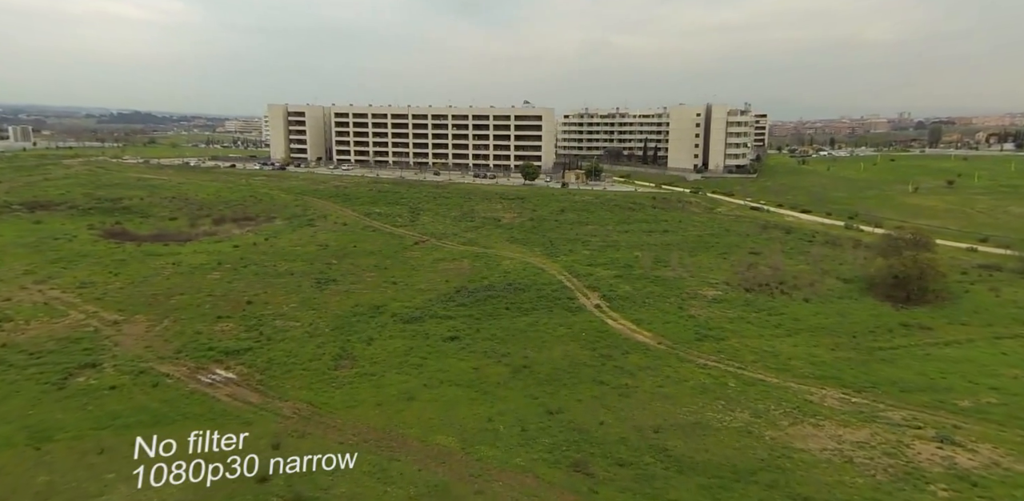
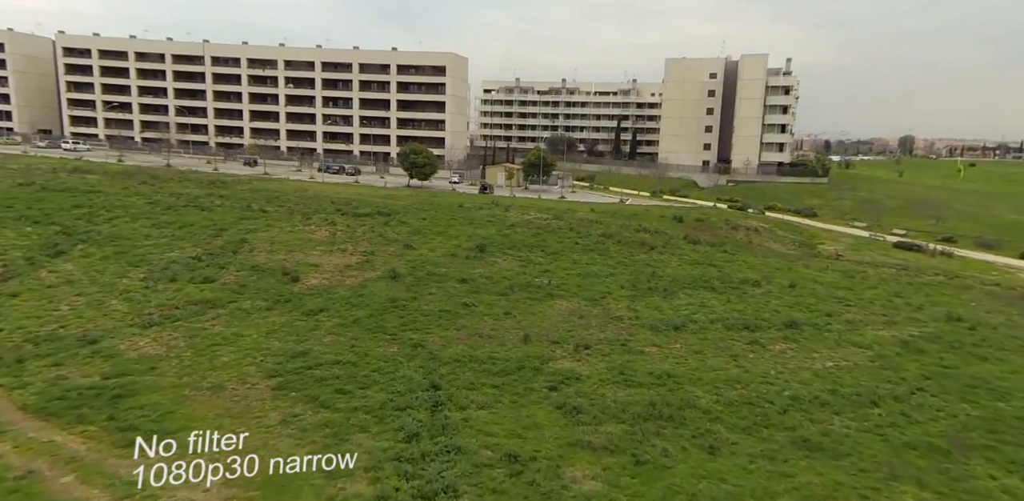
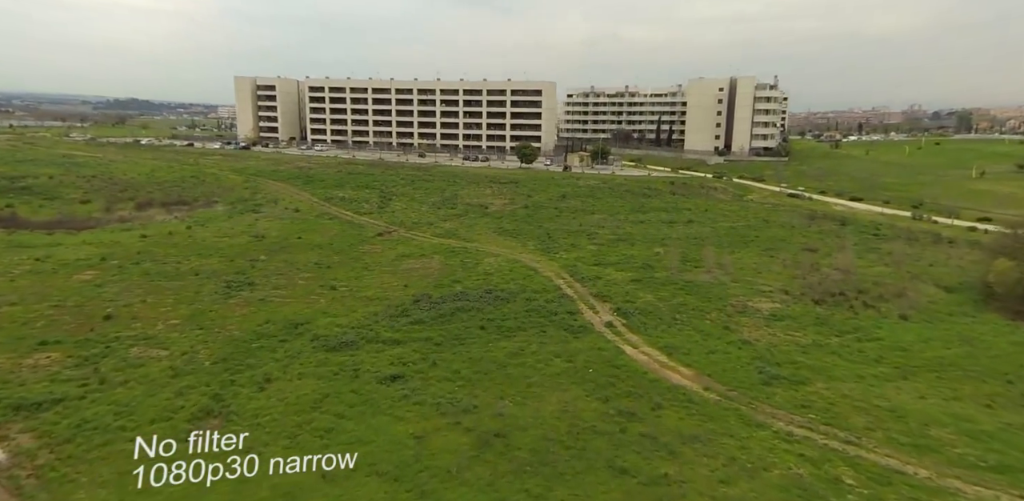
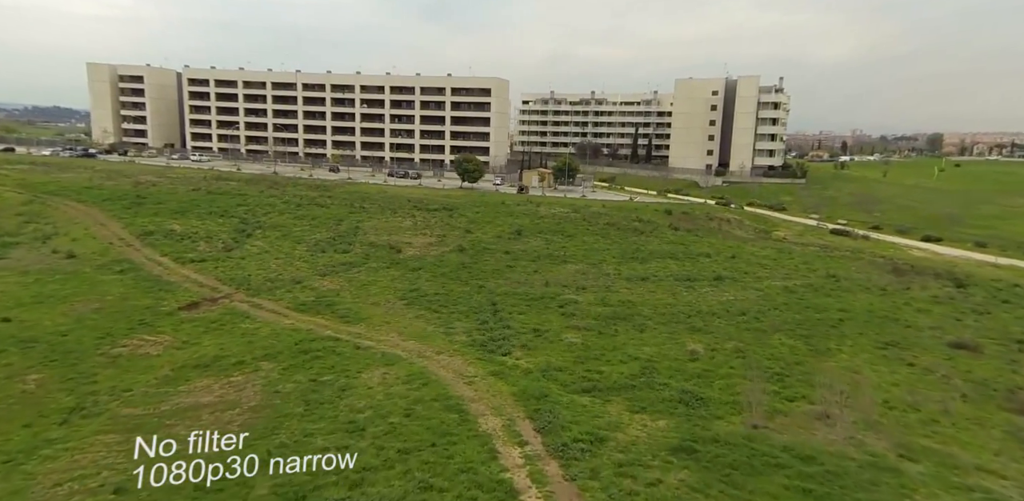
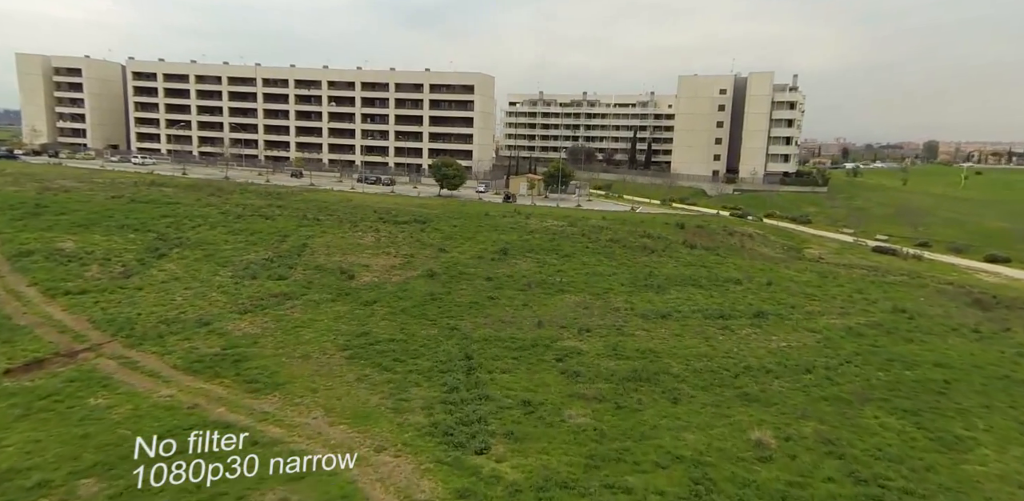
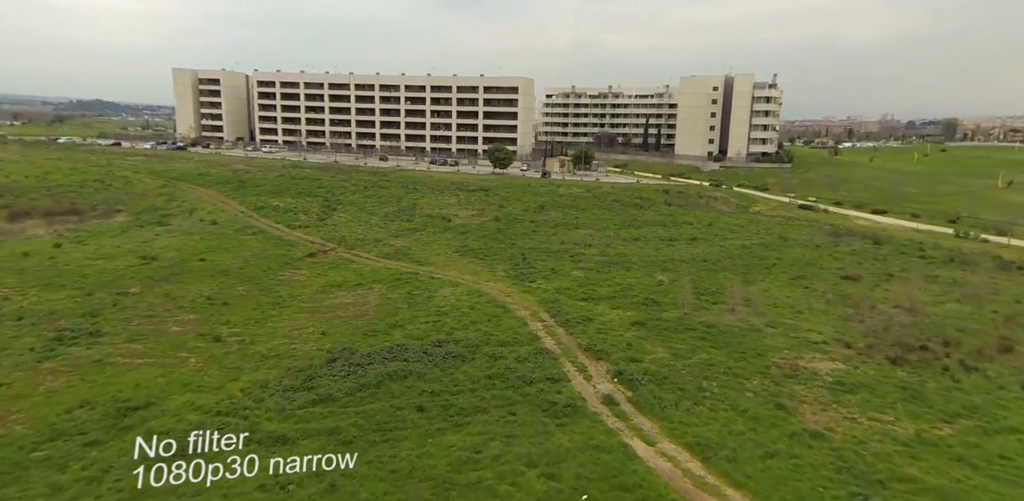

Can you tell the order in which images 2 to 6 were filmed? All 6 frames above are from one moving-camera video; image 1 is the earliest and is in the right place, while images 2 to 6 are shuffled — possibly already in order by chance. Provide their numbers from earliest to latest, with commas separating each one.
3, 6, 4, 5, 2
